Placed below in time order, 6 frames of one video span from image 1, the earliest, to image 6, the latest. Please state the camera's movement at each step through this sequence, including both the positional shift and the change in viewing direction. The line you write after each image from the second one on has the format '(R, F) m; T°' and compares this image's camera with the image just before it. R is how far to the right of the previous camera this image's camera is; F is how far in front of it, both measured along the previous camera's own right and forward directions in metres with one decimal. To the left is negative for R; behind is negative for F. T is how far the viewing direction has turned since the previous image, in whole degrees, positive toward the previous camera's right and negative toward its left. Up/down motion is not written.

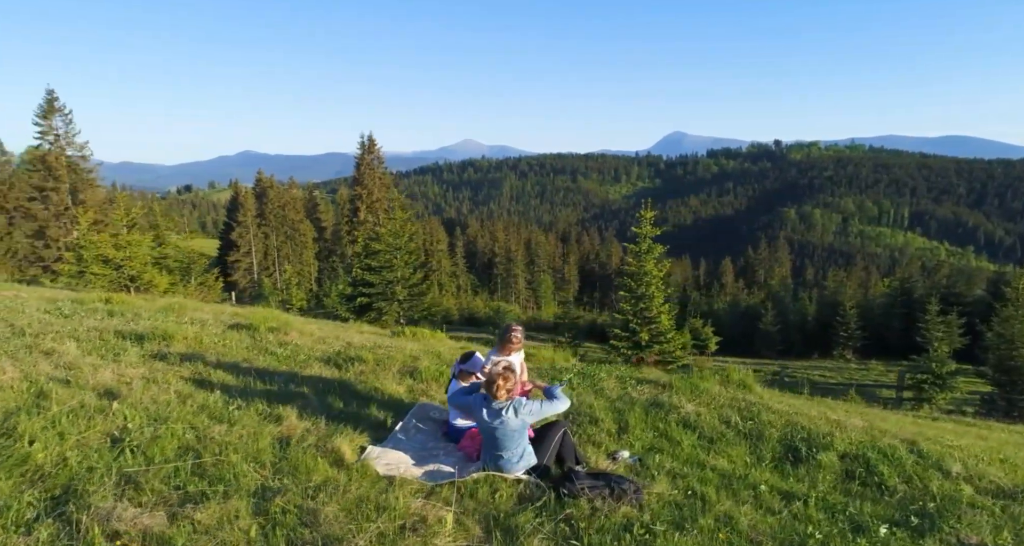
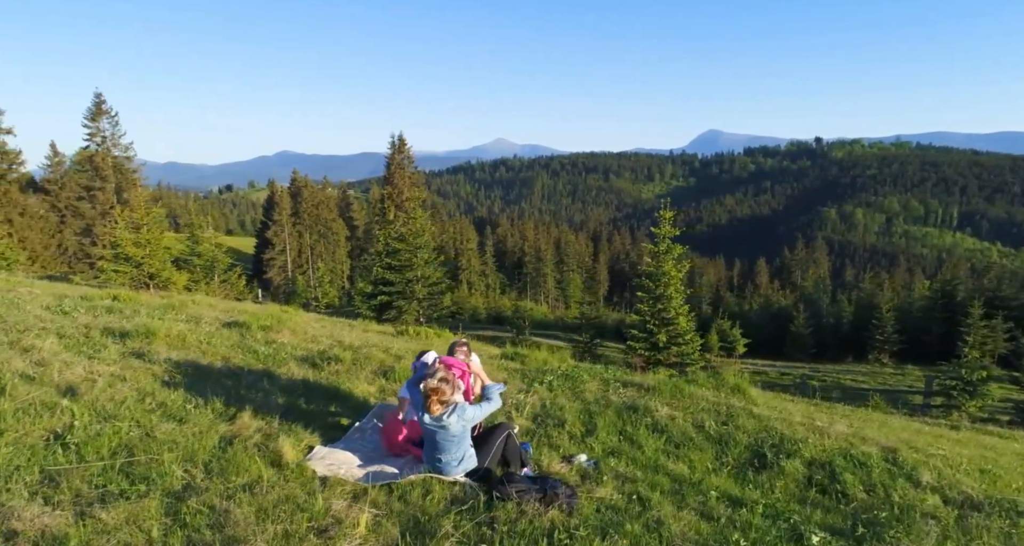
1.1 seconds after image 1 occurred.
(+0.5, 0.0) m; -1°
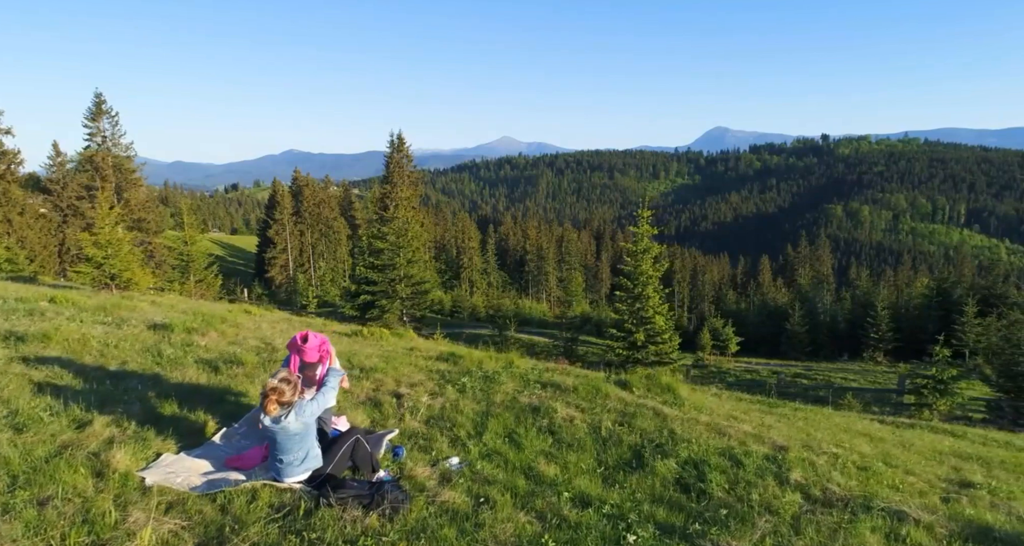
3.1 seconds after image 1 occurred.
(+1.0, 0.0) m; +2°
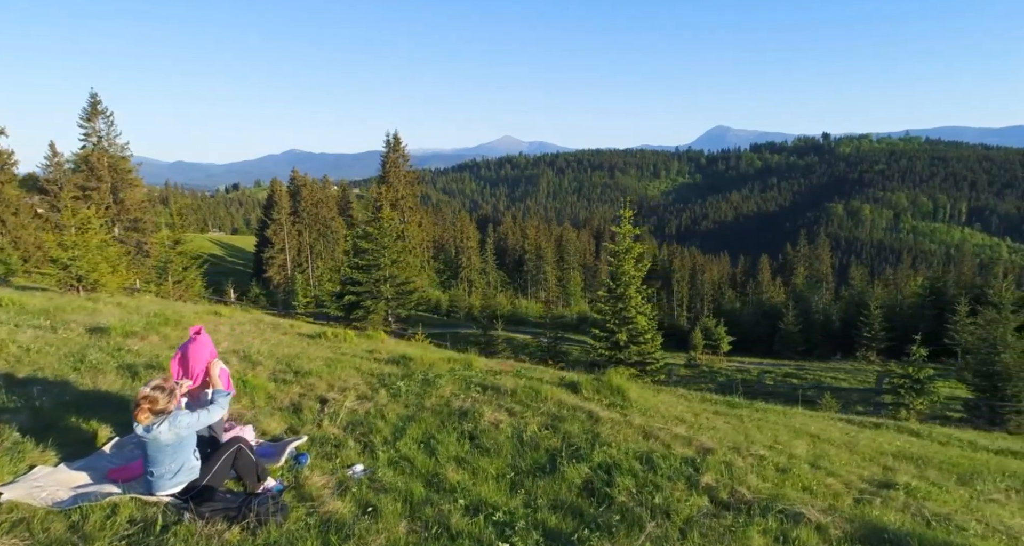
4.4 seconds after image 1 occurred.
(+0.7, +0.1) m; +2°
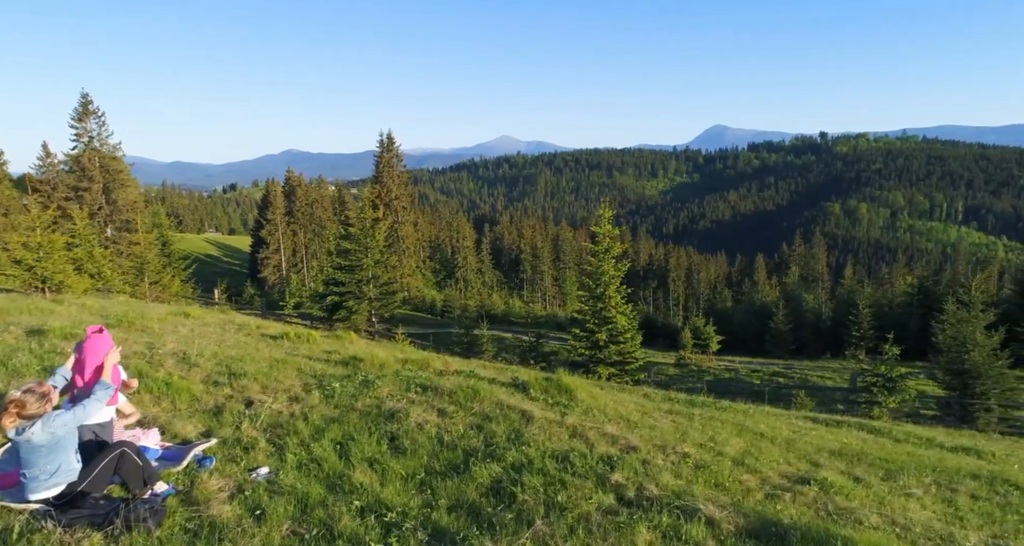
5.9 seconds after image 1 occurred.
(+0.7, 0.0) m; +2°
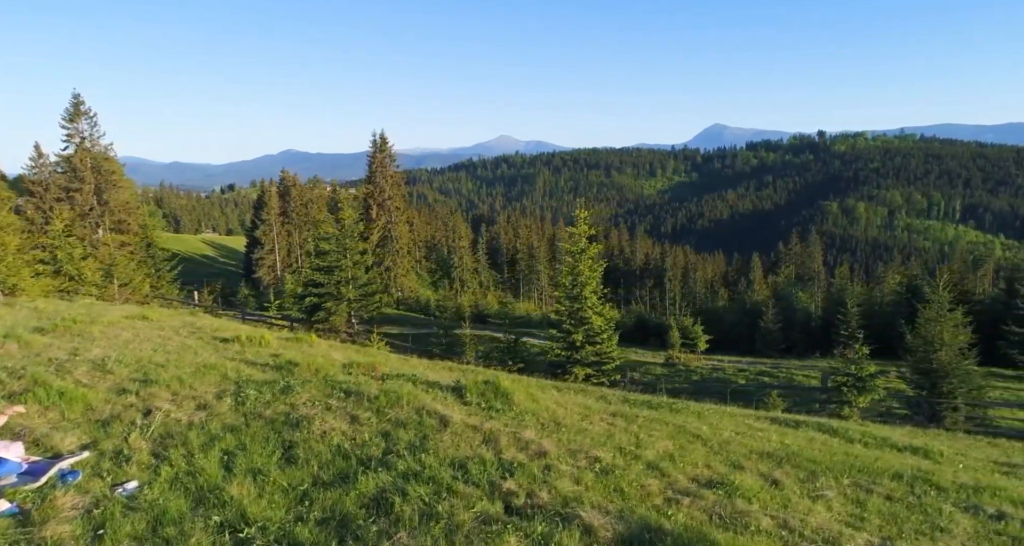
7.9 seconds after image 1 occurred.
(+0.8, +0.1) m; +2°
